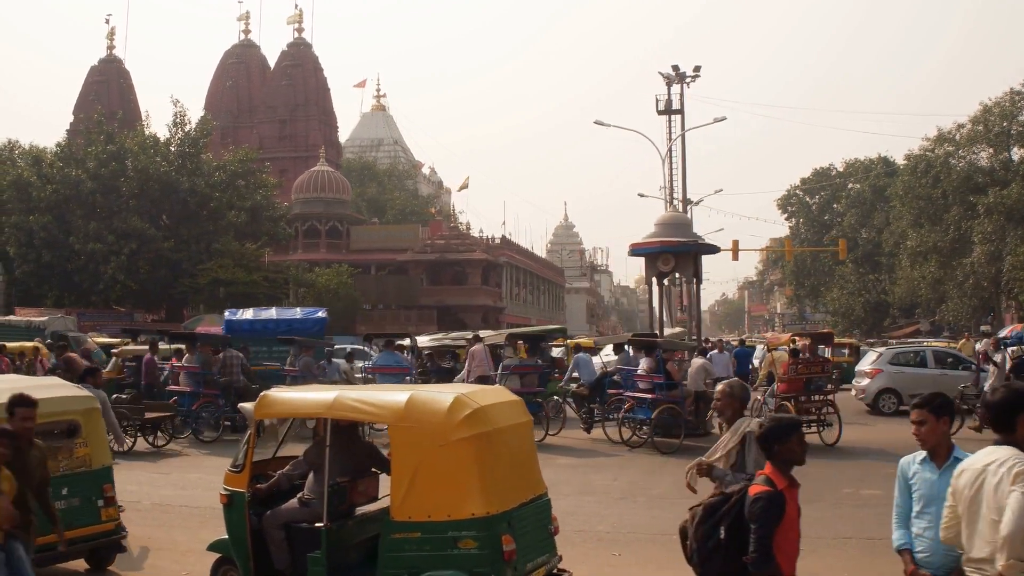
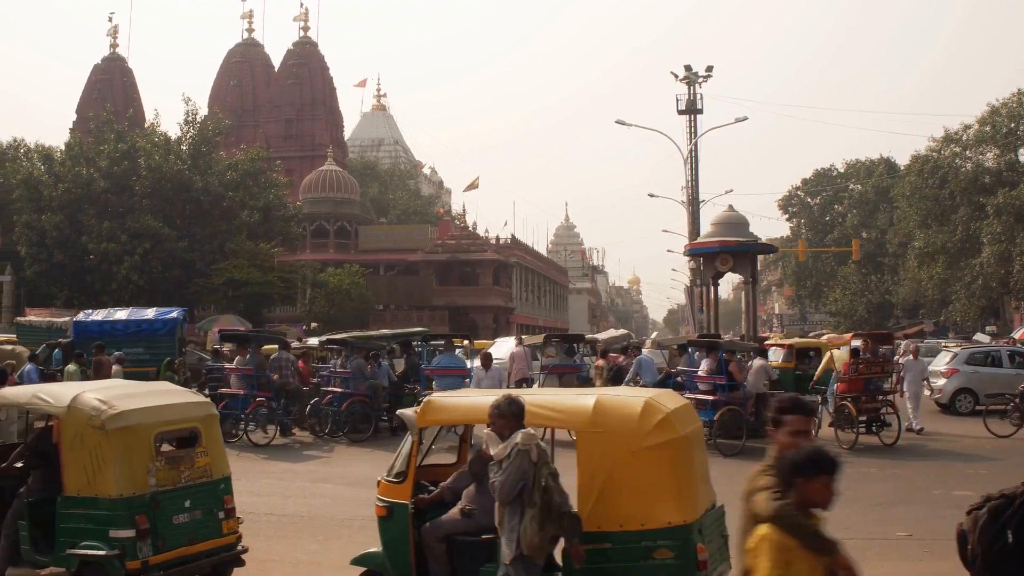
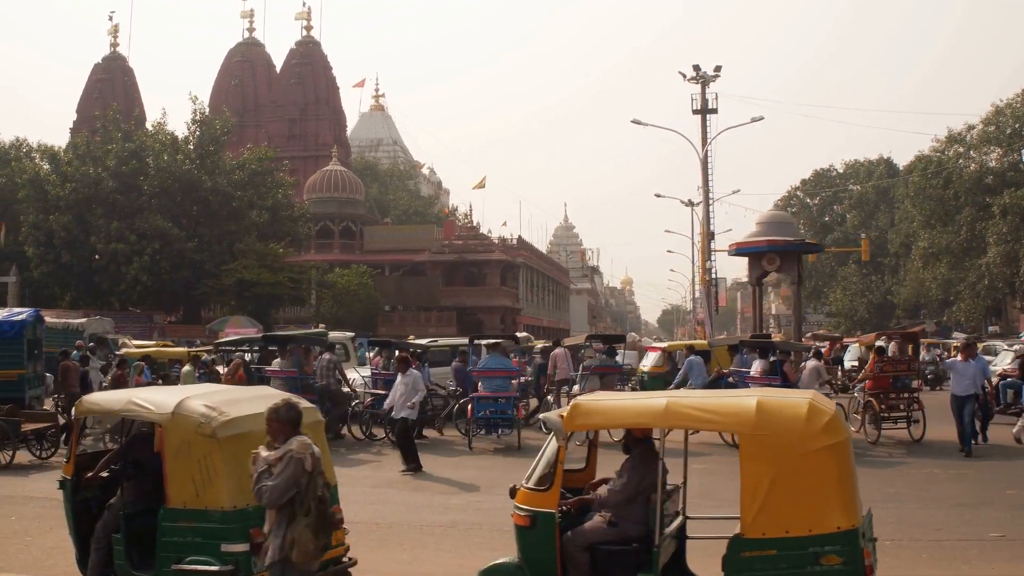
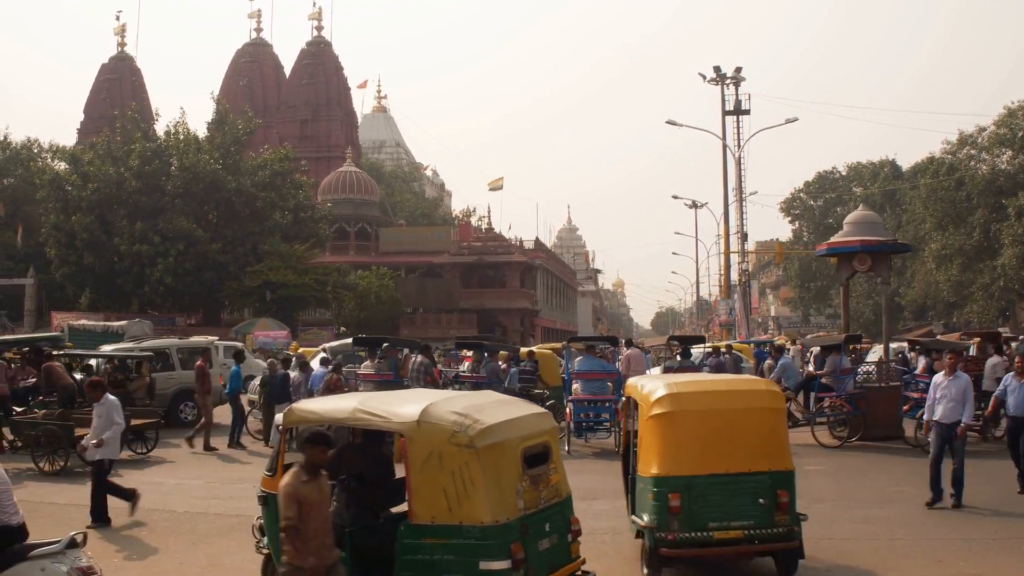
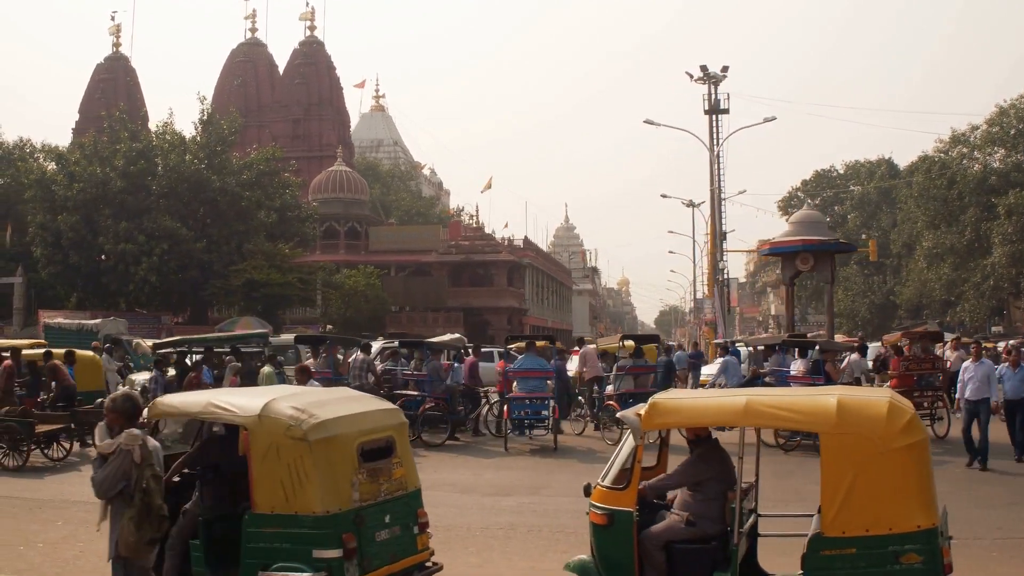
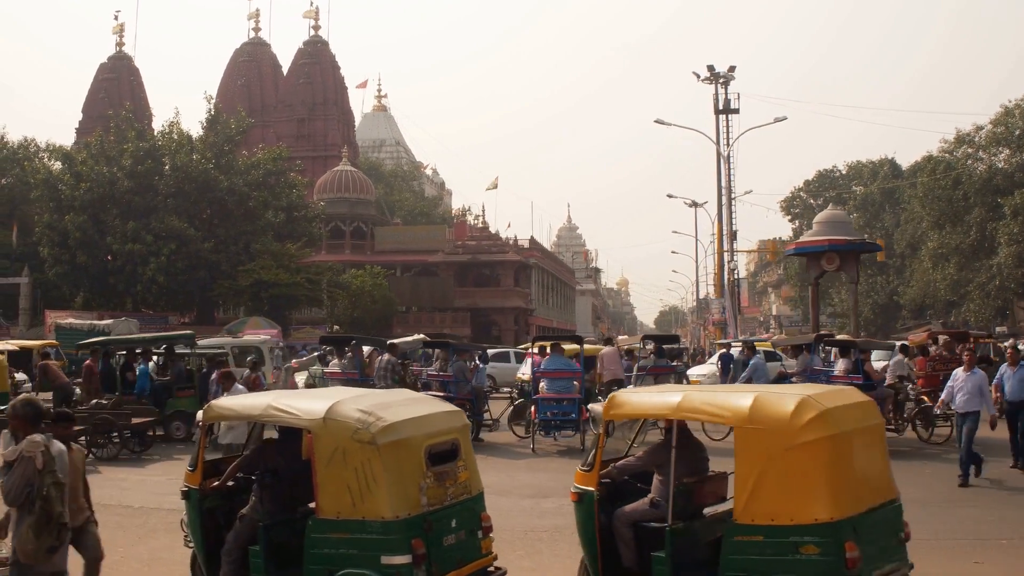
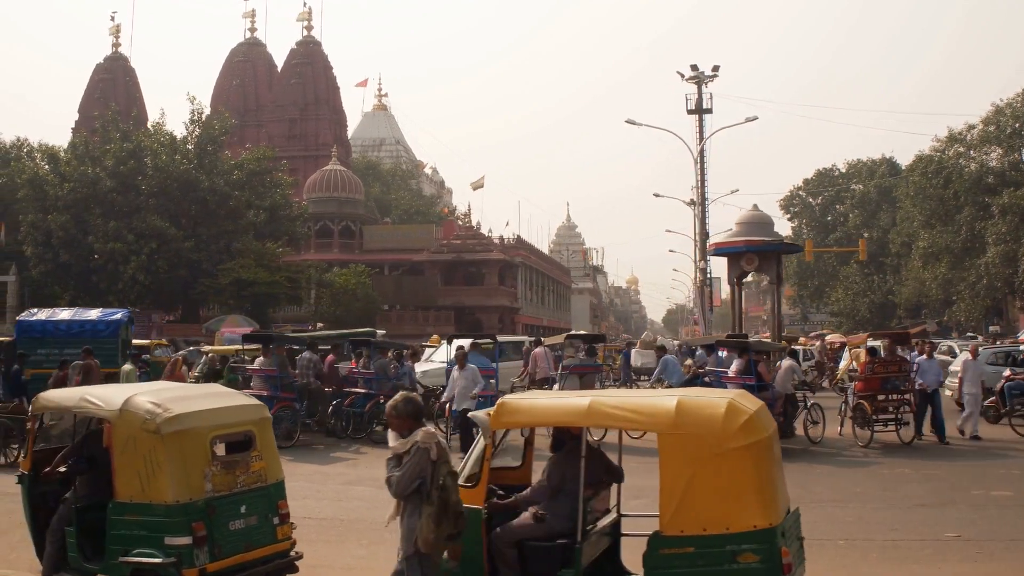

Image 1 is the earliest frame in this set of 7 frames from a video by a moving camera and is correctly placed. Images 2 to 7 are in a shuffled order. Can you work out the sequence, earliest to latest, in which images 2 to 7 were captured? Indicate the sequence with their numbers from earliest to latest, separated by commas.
2, 7, 3, 5, 6, 4
